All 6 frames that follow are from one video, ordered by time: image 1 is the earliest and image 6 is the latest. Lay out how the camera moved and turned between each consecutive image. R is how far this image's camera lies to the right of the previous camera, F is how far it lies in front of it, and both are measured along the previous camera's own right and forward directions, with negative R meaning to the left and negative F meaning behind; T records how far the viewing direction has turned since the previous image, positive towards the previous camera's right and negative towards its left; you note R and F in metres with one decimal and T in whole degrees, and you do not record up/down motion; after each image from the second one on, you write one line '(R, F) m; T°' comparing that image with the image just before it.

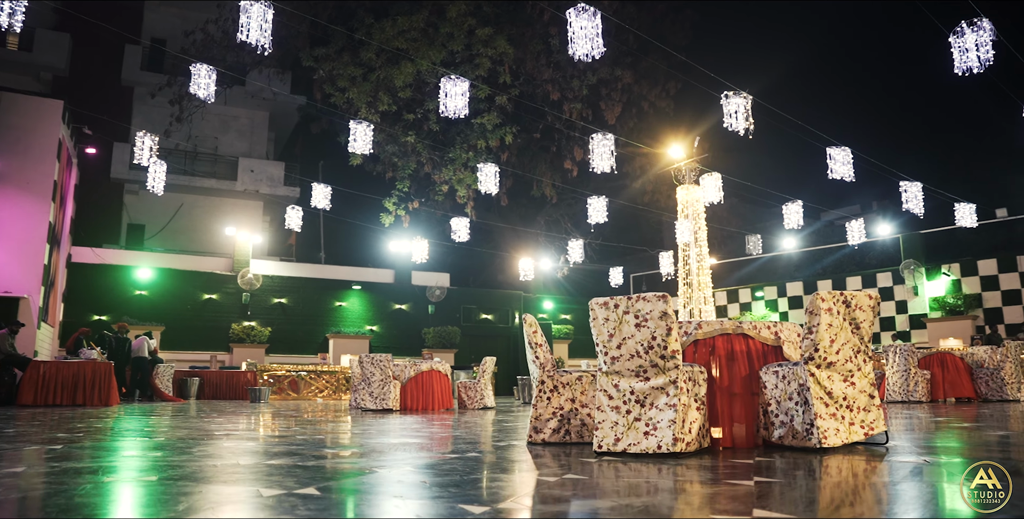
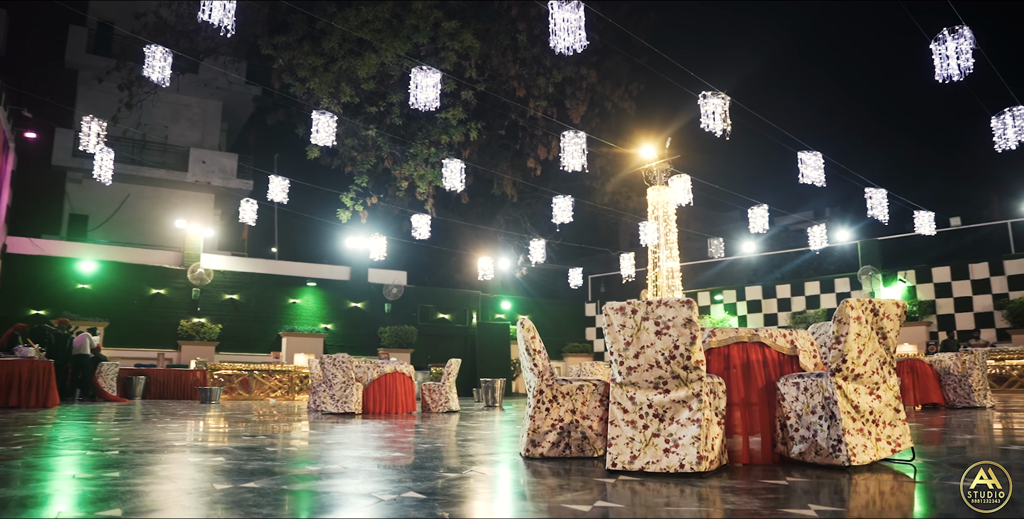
(-0.2, +0.3) m; +4°
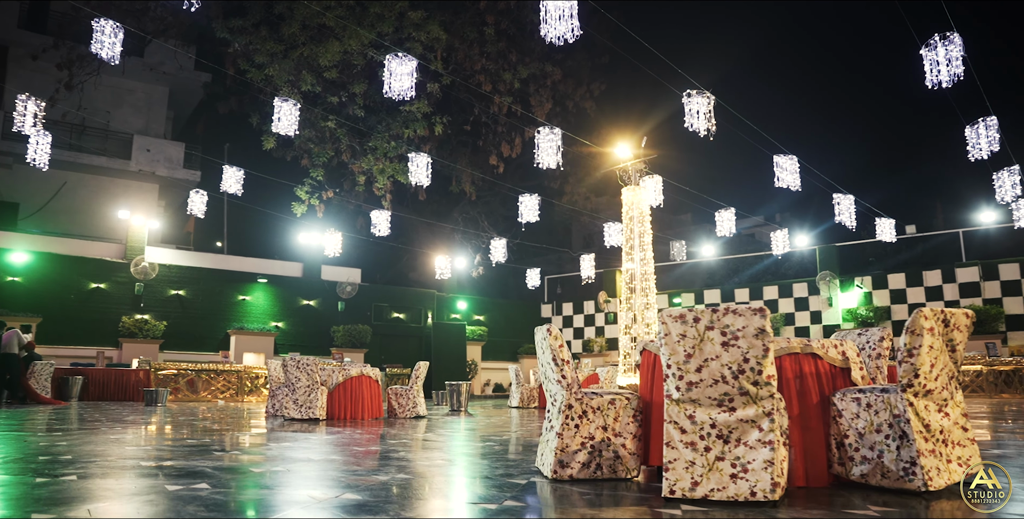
(-0.3, +0.3) m; +4°
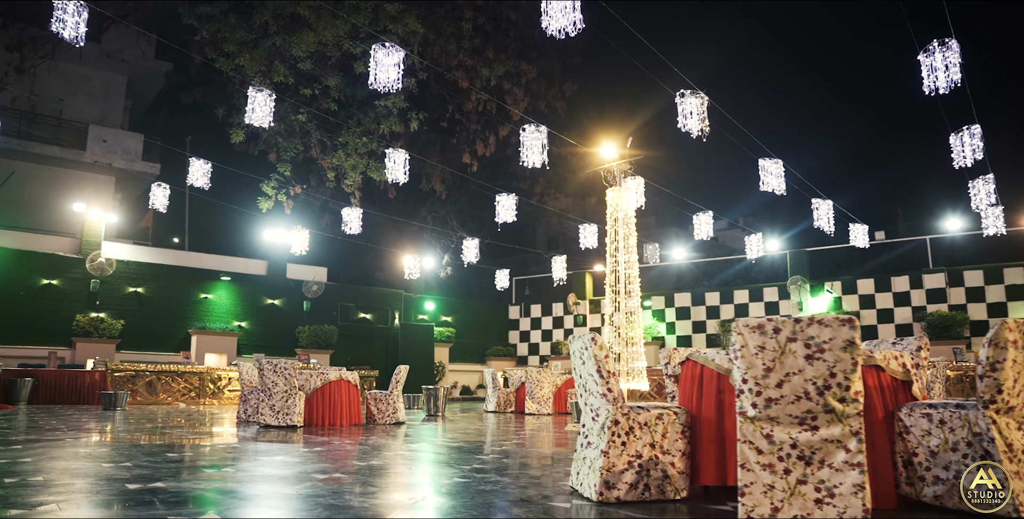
(-0.3, +0.2) m; +3°
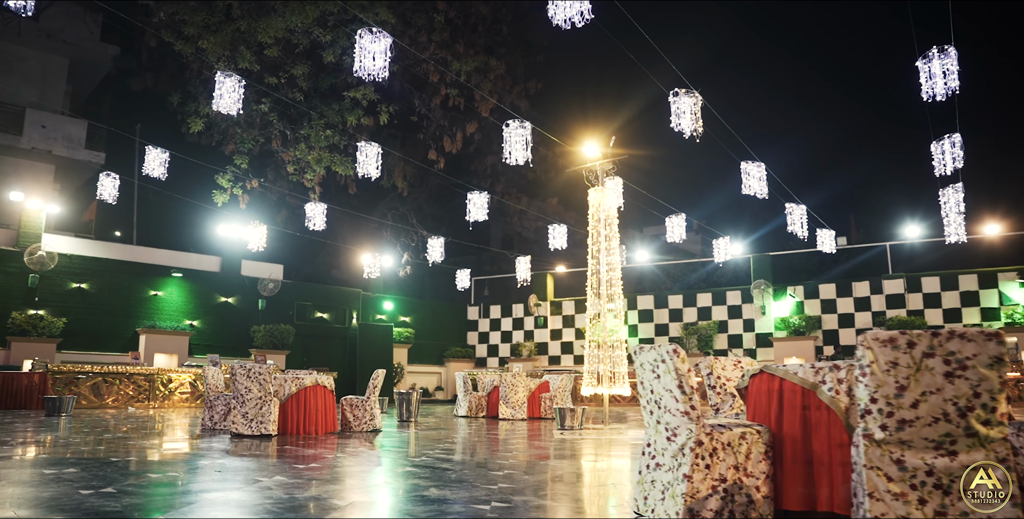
(-0.4, +0.3) m; +4°
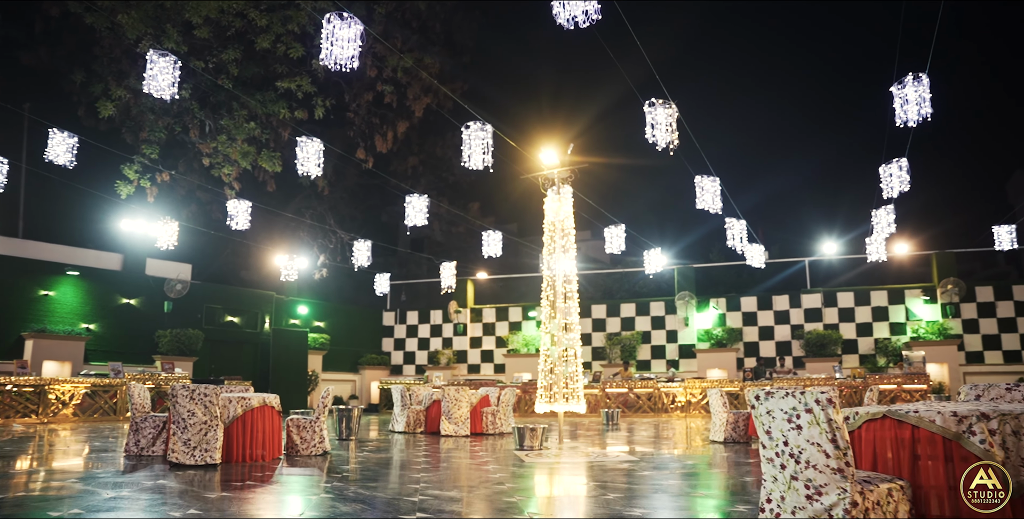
(-0.7, +0.5) m; +8°
